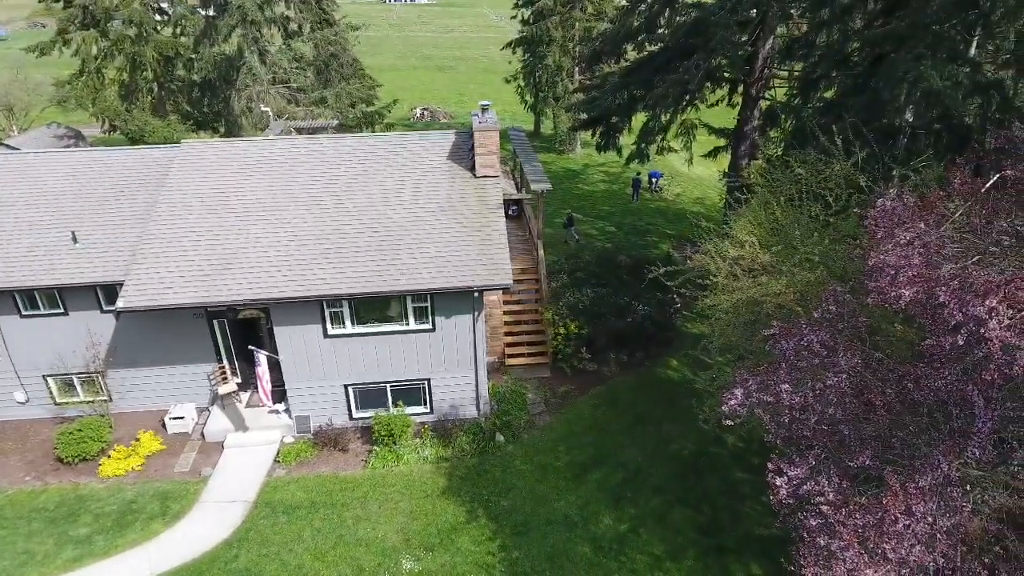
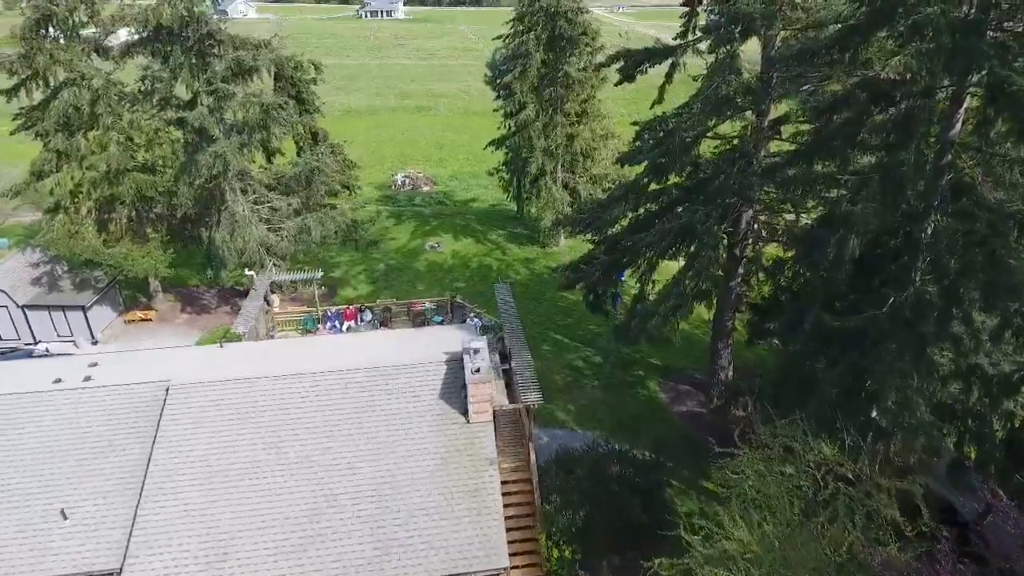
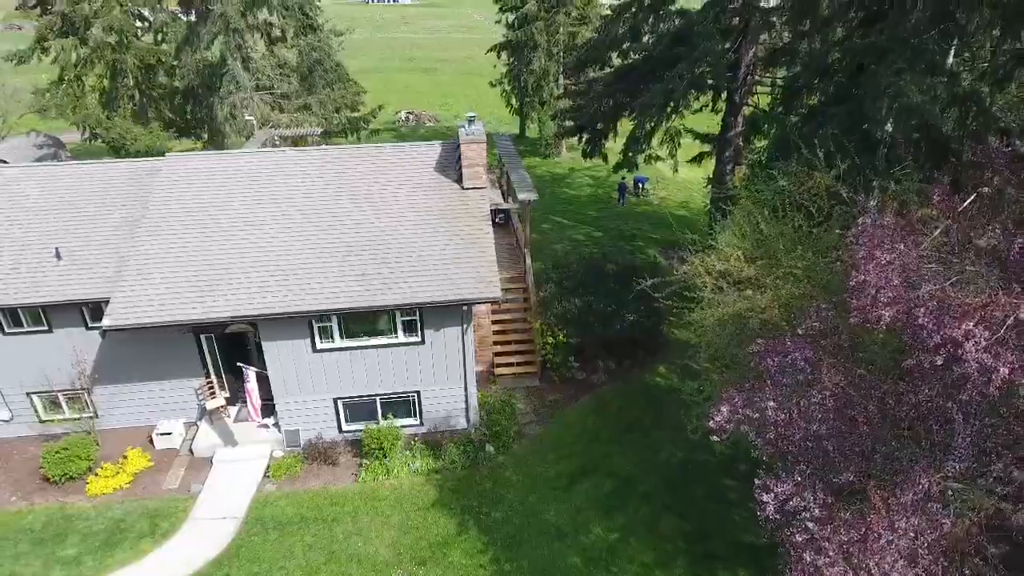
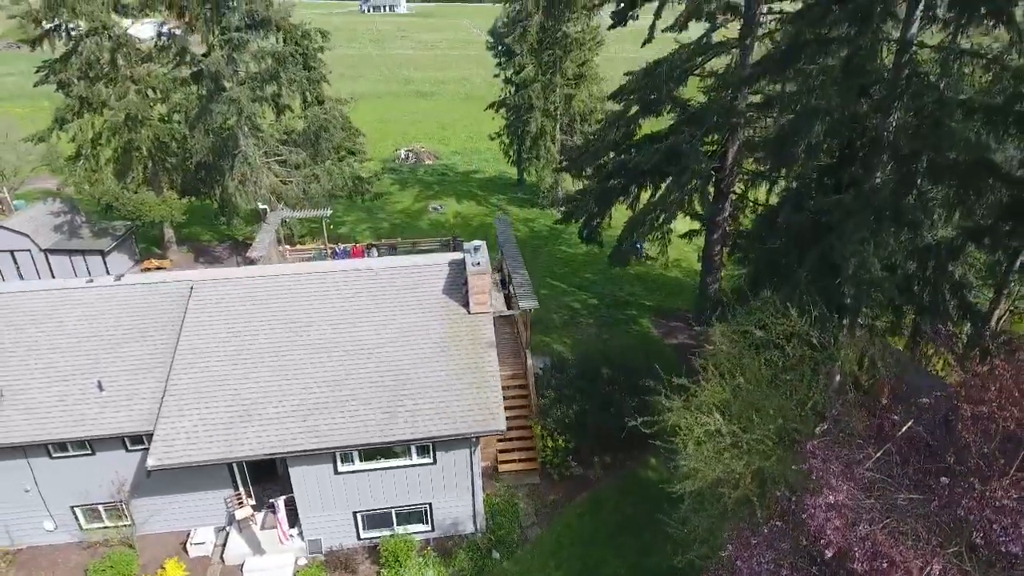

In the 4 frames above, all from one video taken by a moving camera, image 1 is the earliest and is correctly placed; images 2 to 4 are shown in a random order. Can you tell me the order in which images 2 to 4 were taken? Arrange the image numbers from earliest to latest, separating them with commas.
3, 4, 2
